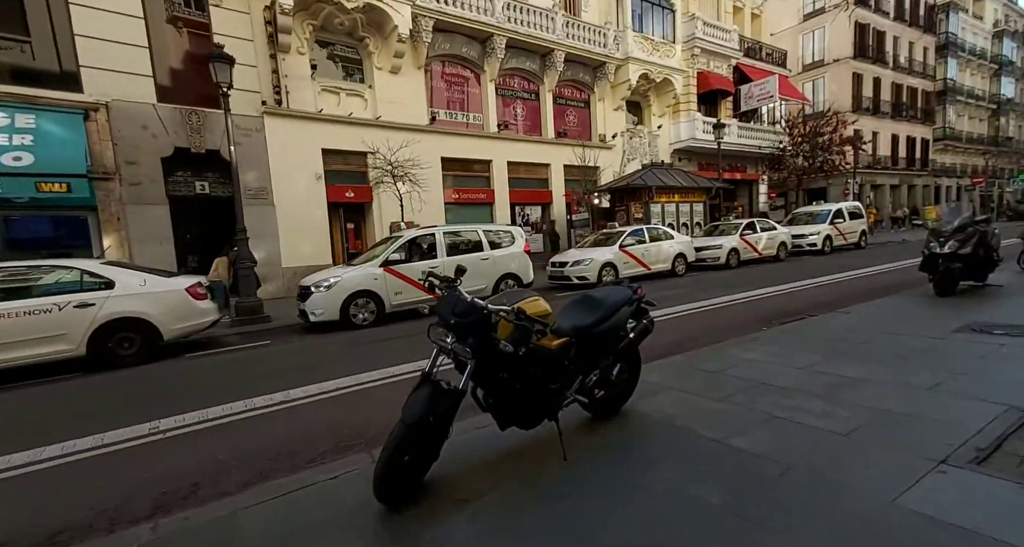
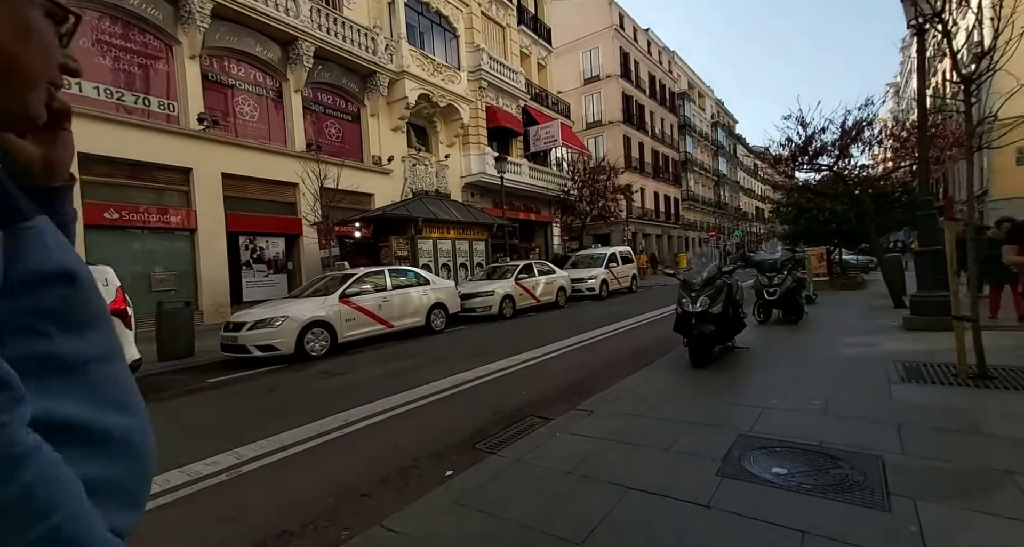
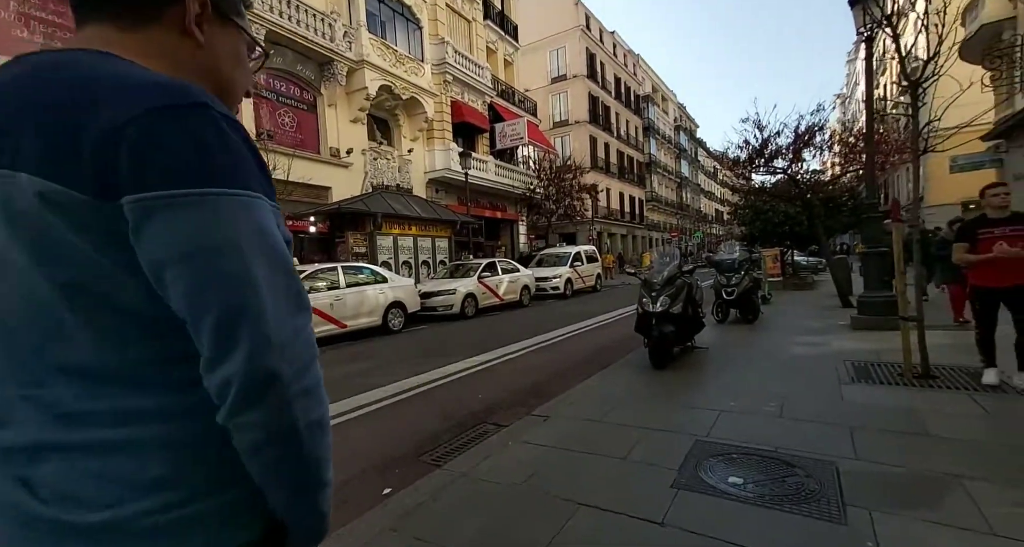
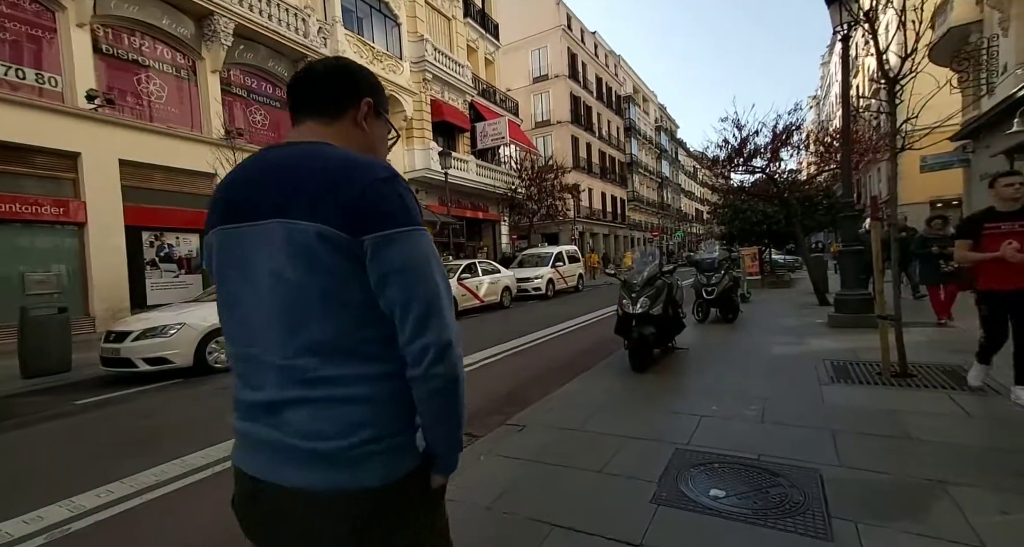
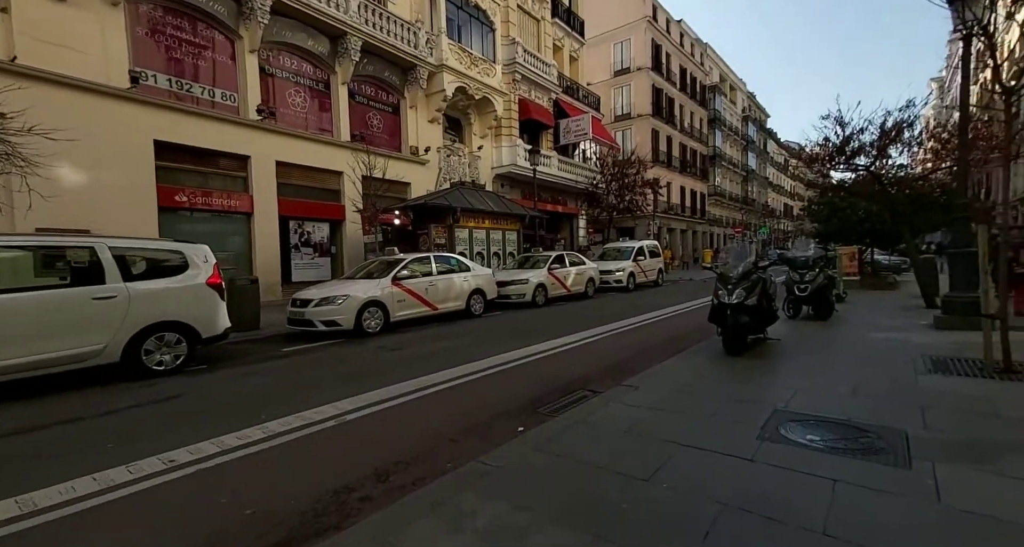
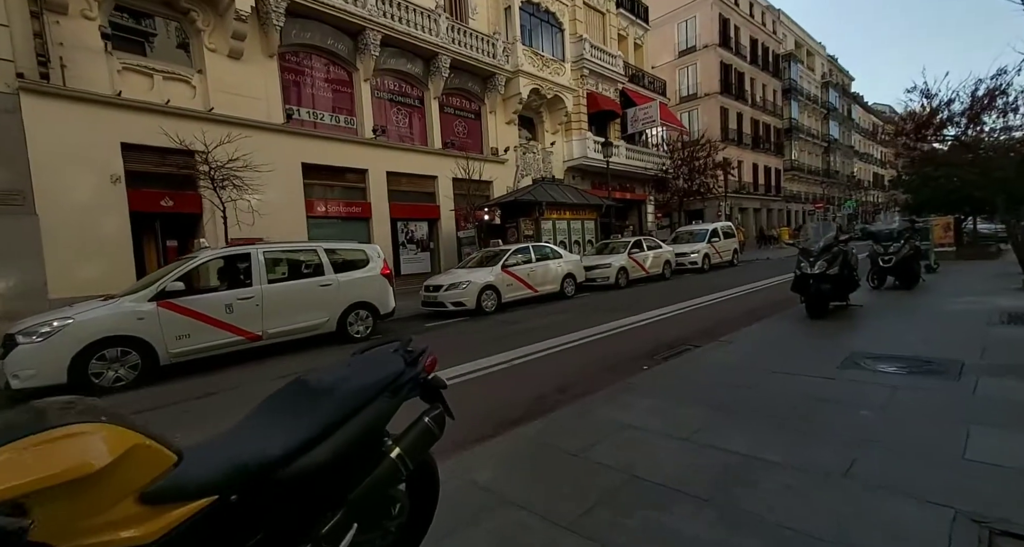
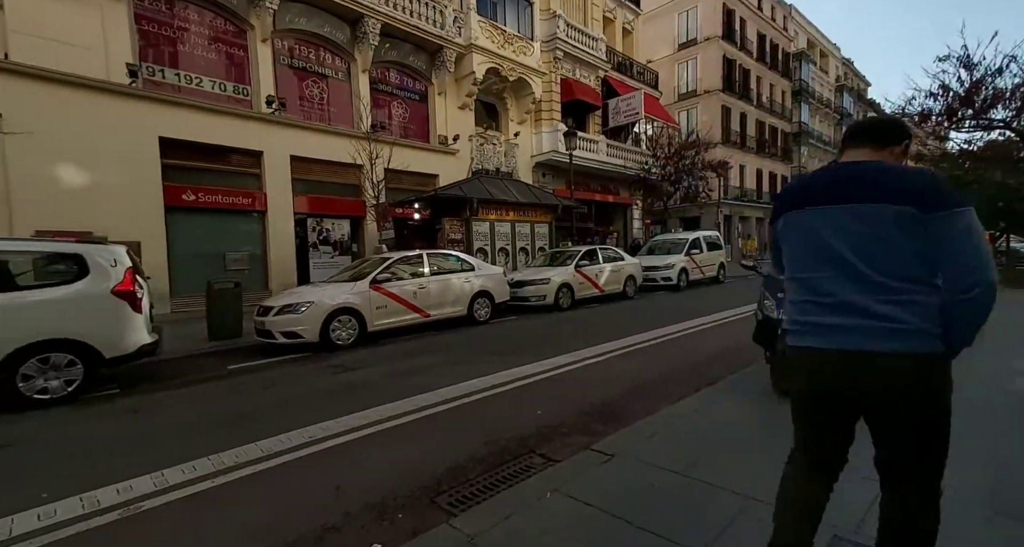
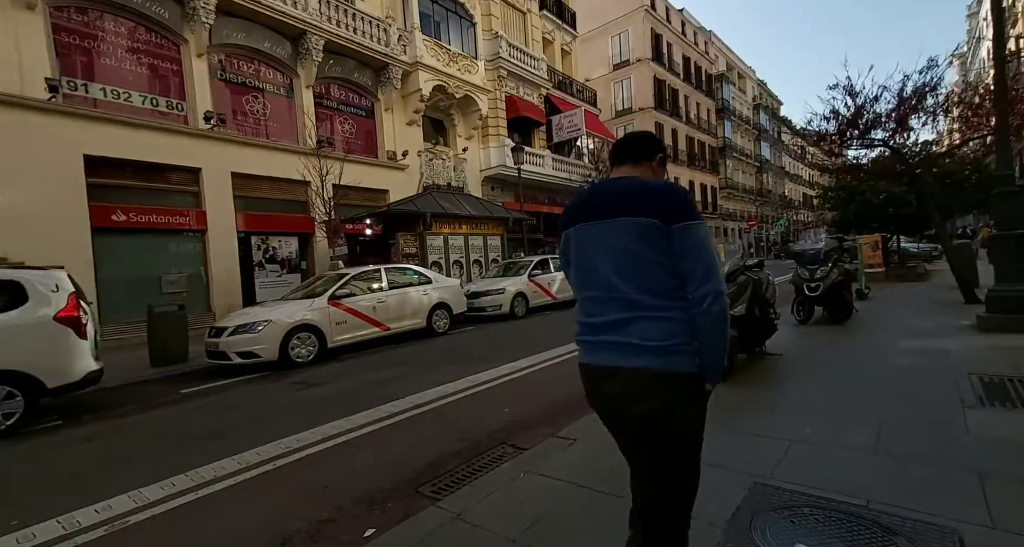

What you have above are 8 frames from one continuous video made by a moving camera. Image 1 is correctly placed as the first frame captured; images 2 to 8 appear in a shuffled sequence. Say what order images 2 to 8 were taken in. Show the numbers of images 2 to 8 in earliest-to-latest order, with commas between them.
6, 5, 2, 3, 4, 8, 7
